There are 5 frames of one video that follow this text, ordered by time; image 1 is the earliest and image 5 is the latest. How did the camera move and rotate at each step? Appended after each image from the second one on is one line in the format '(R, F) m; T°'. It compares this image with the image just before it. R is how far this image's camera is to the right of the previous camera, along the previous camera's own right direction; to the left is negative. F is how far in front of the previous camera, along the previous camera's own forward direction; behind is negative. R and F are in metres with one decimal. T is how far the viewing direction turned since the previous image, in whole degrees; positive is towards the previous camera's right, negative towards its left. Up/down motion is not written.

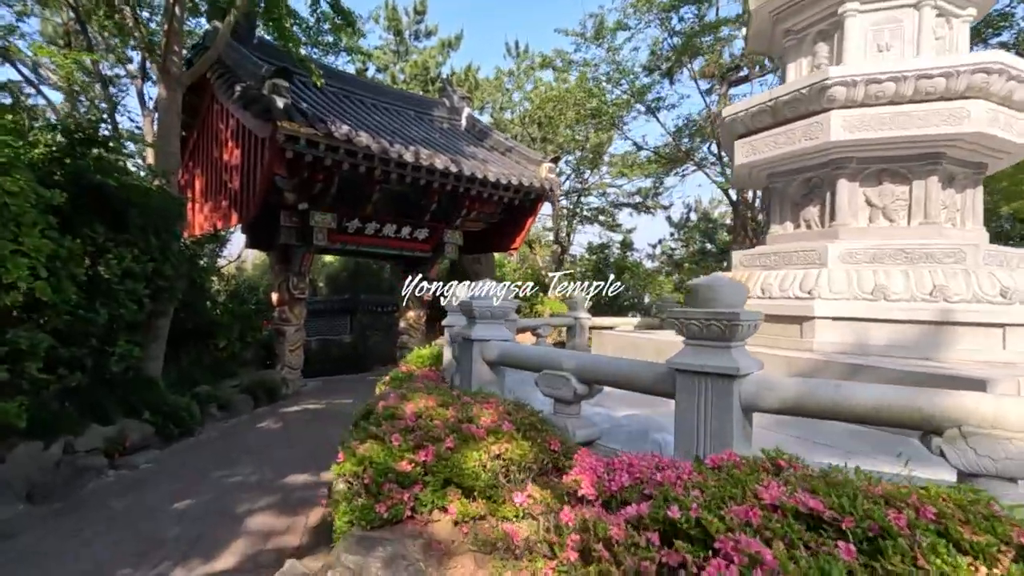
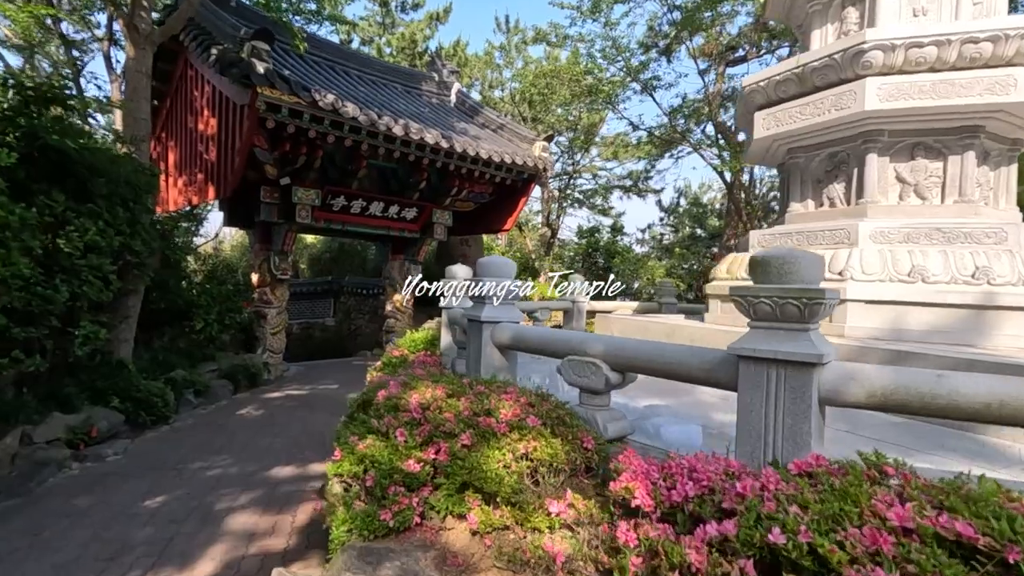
(-0.2, +0.3) m; +2°
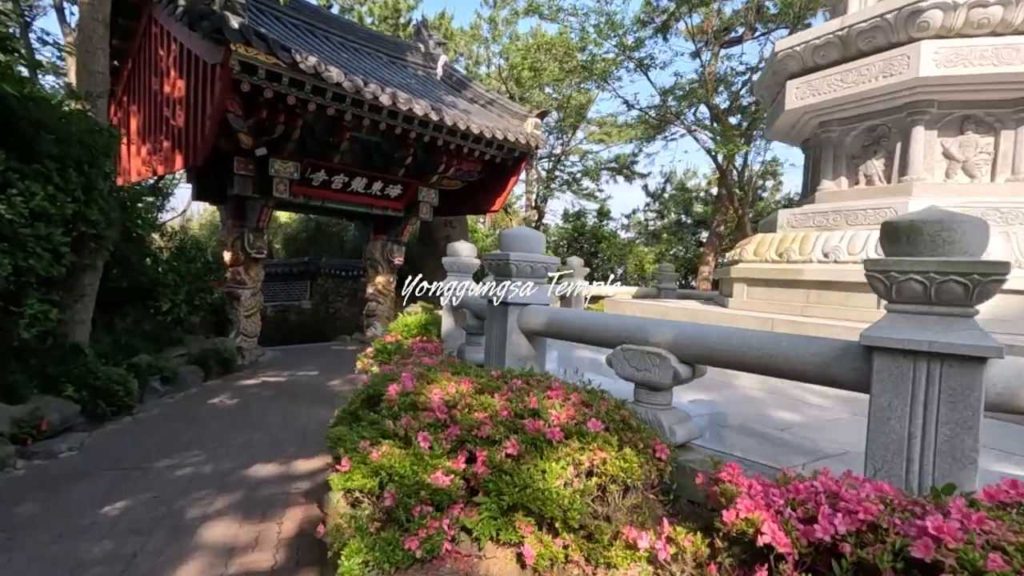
(-0.2, +0.4) m; +3°
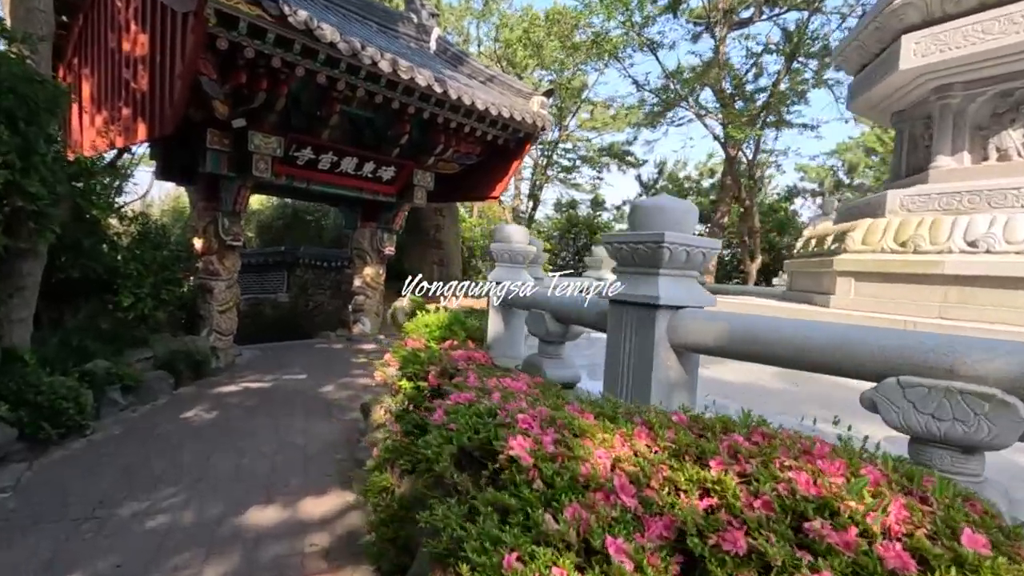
(-0.5, +0.8) m; +3°
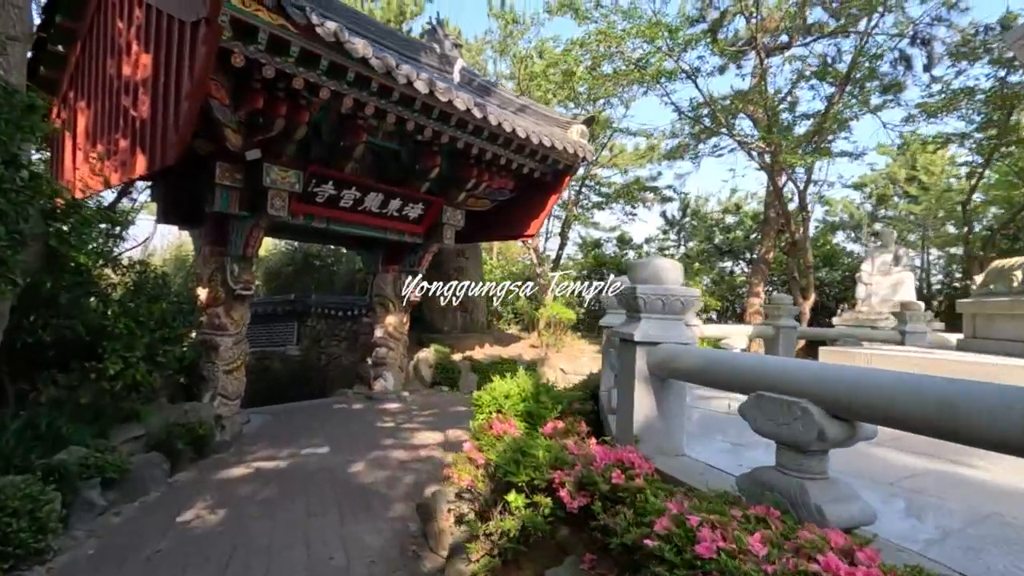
(-0.6, +1.0) m; 0°
